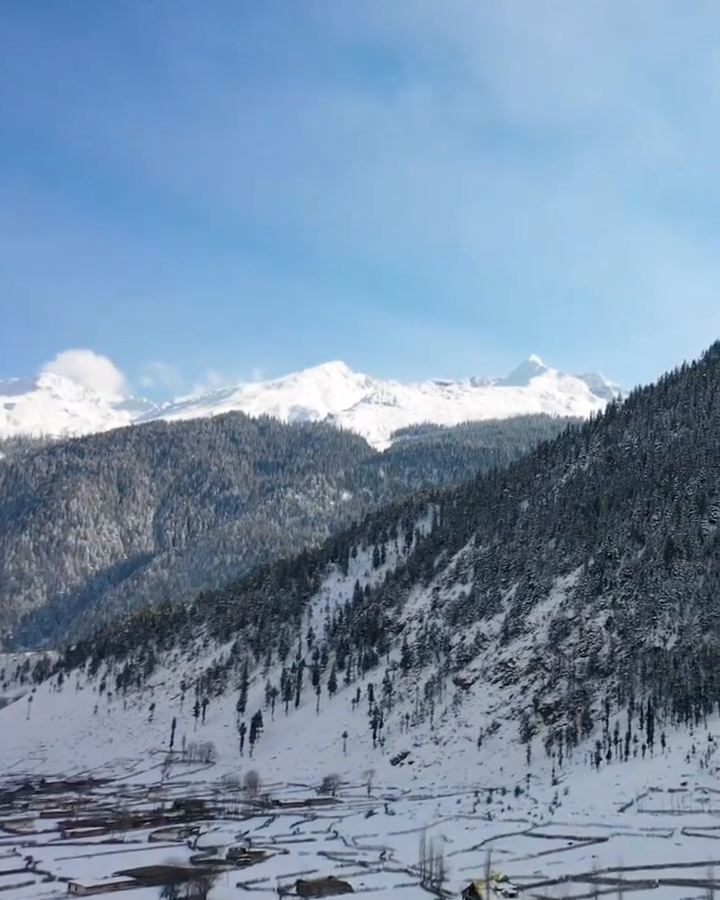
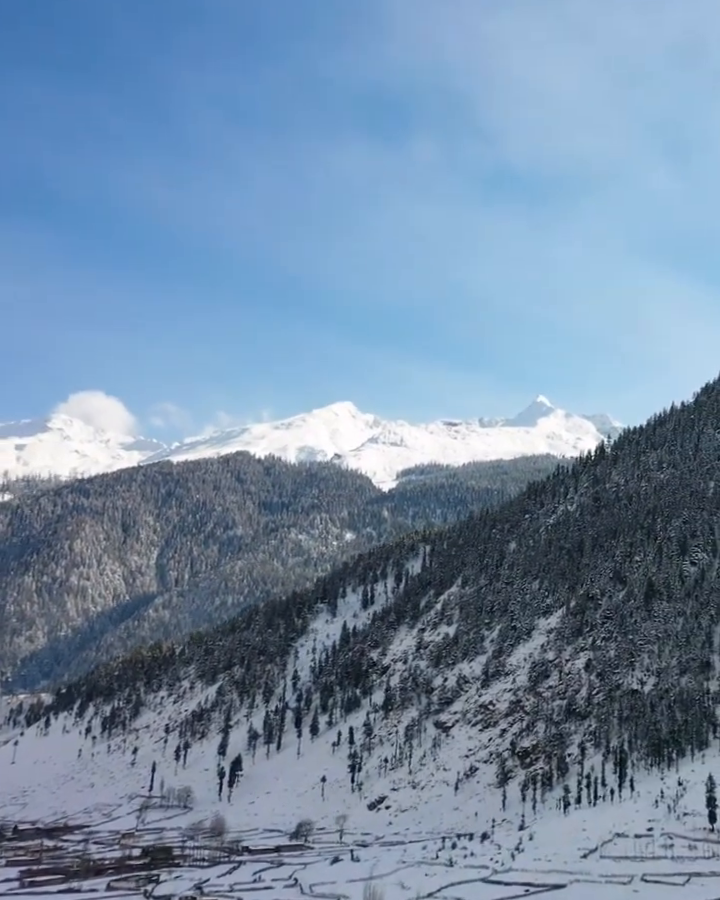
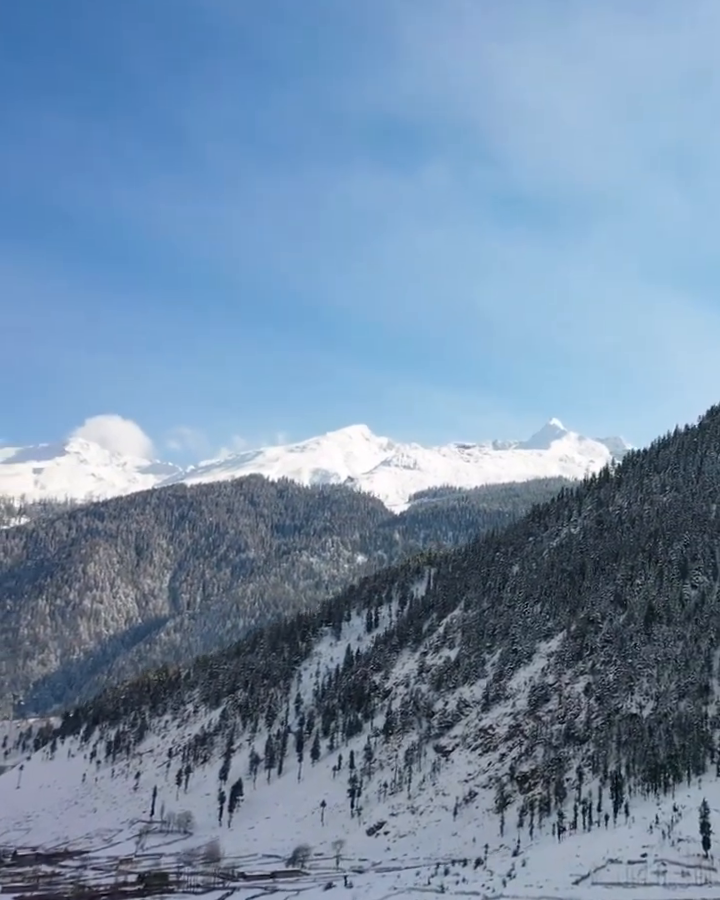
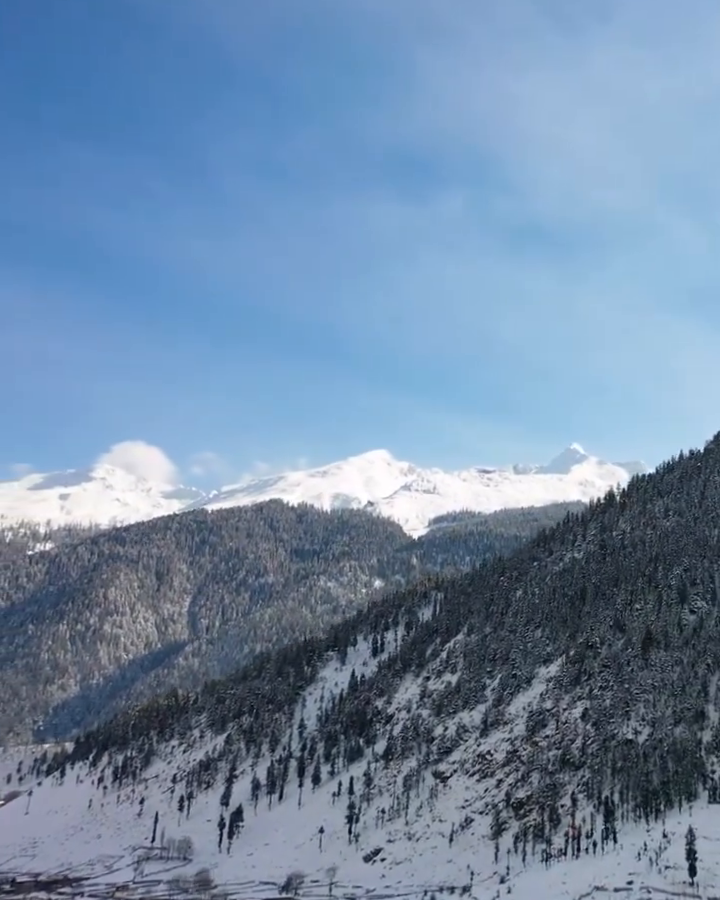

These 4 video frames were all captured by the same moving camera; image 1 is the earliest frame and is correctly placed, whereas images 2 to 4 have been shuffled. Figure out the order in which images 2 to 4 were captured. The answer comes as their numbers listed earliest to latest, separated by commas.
2, 3, 4
